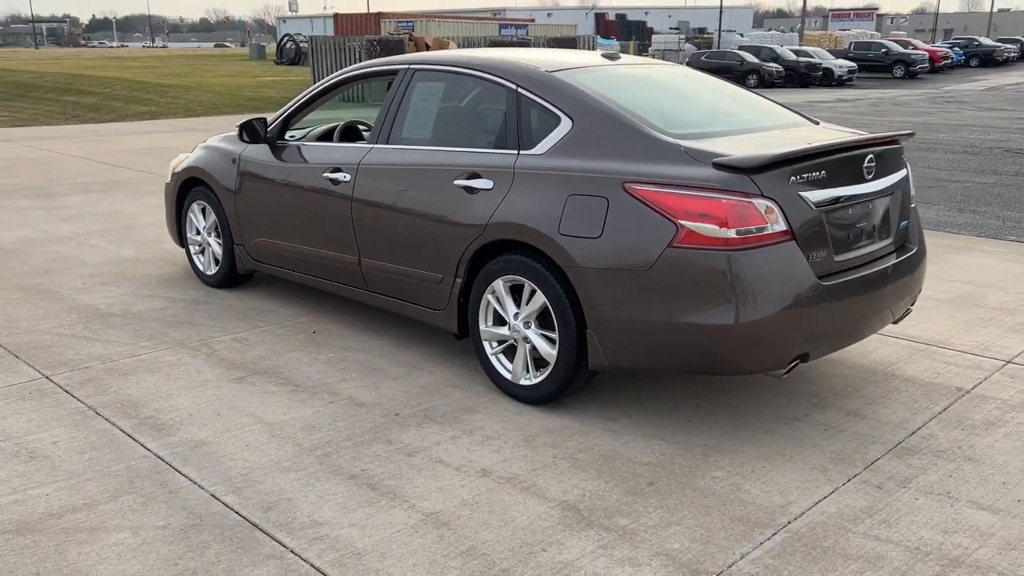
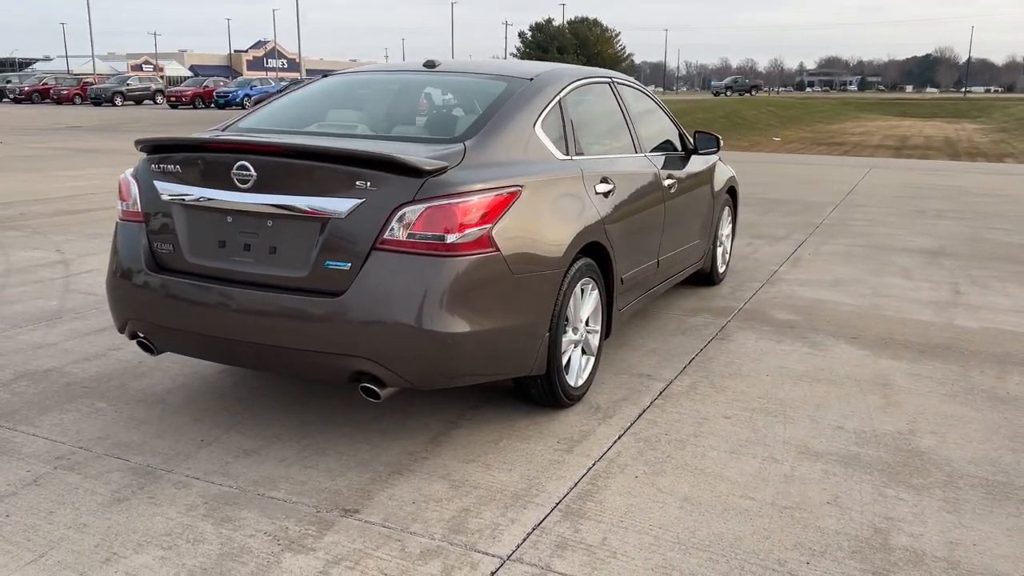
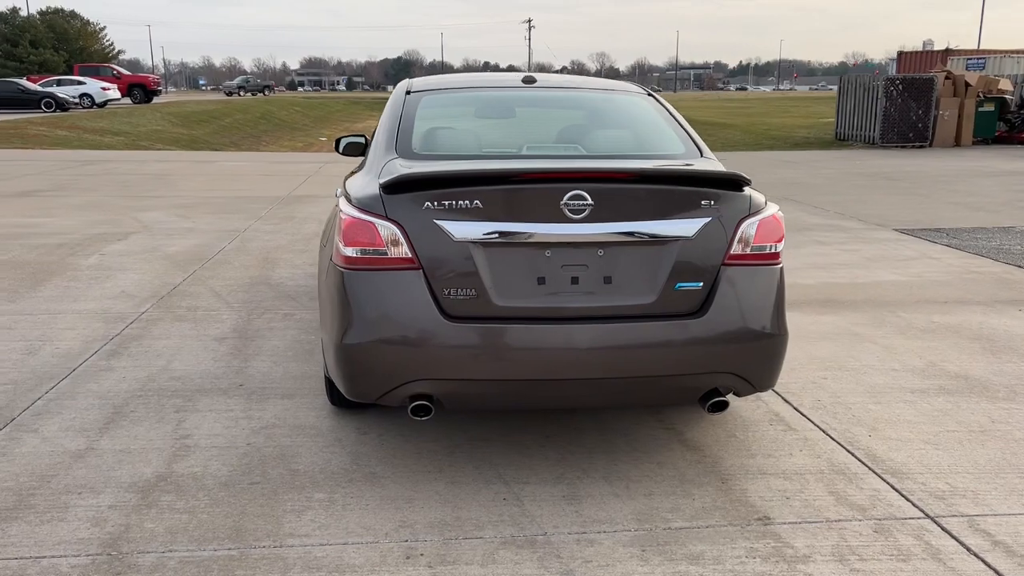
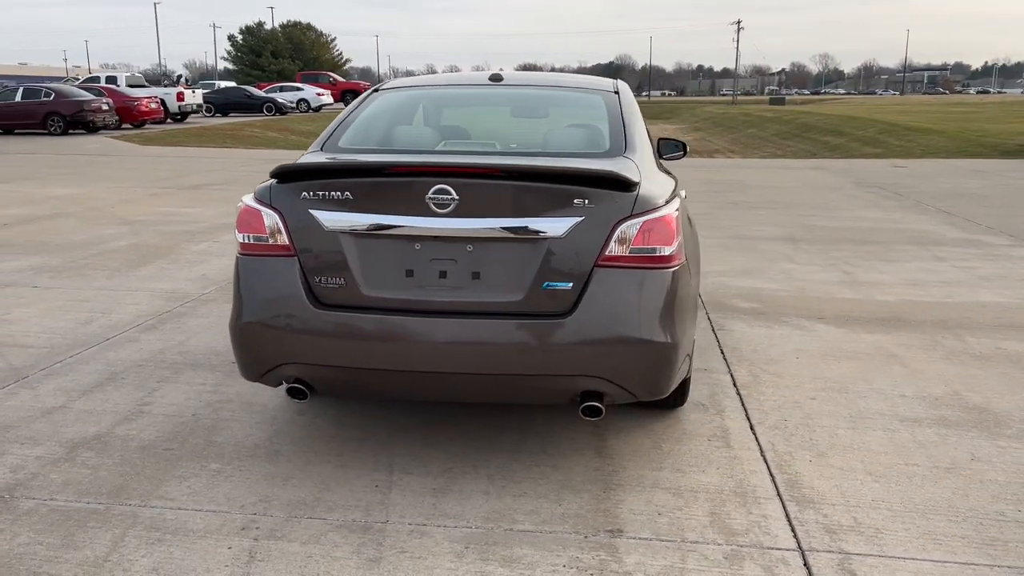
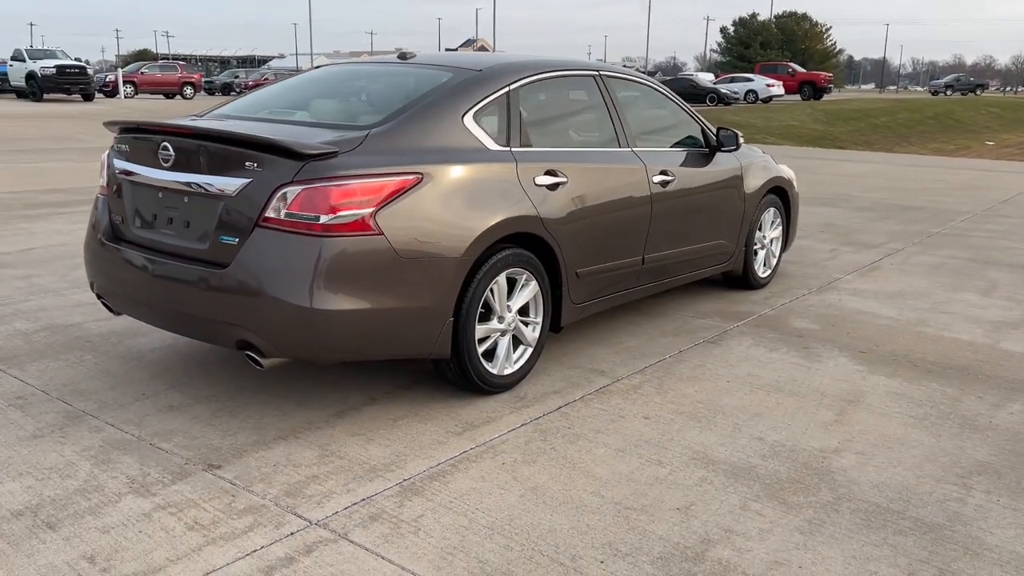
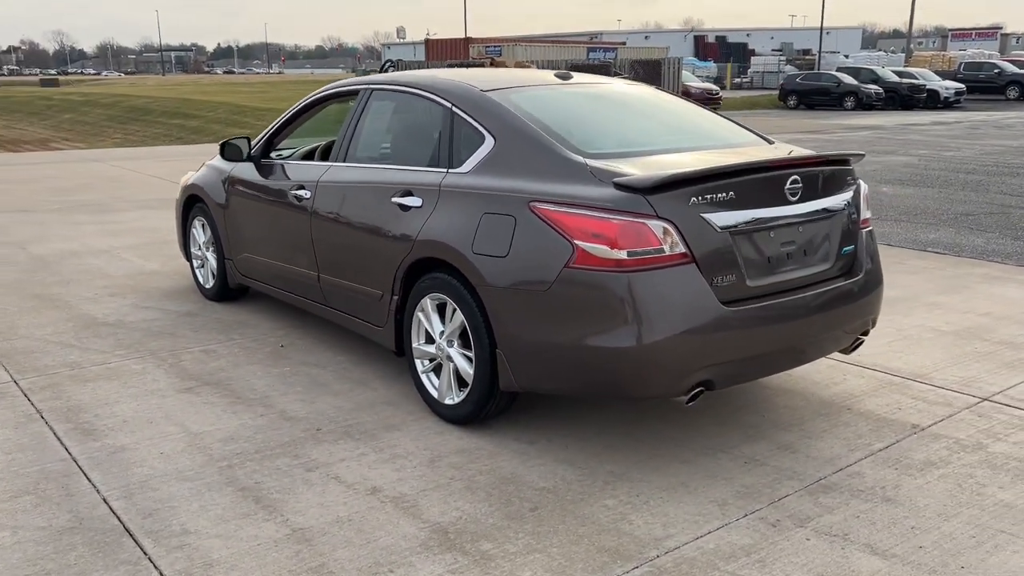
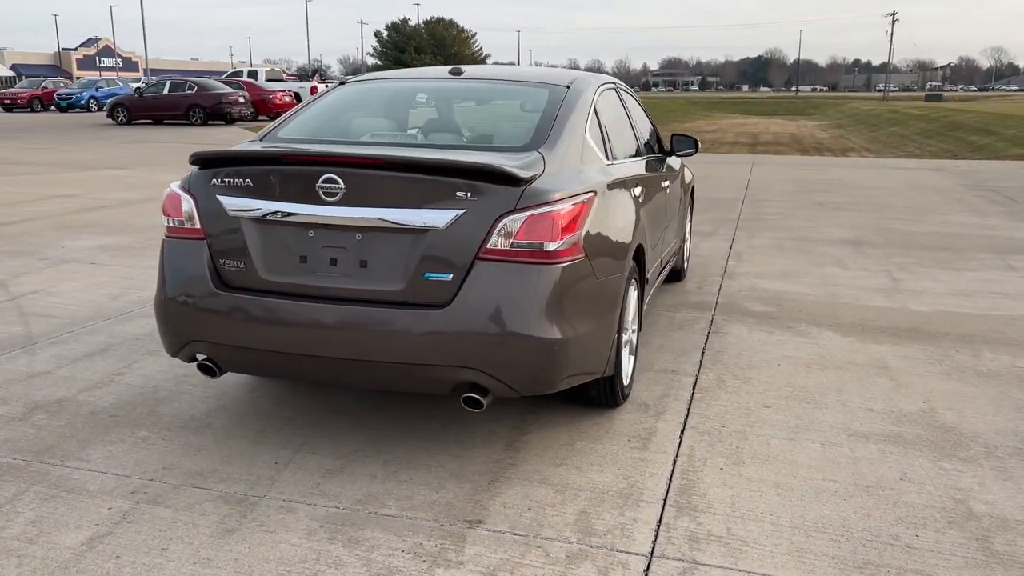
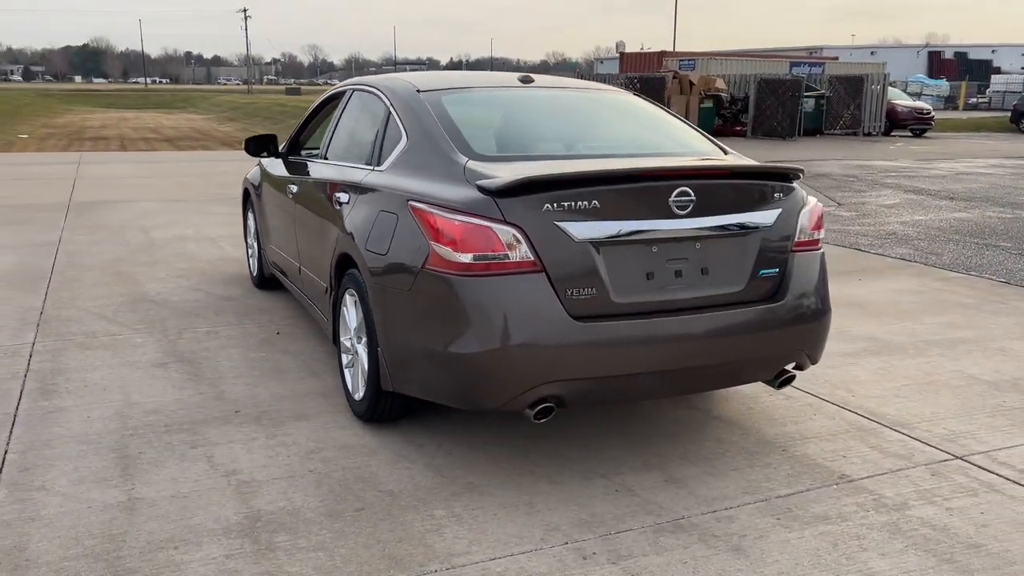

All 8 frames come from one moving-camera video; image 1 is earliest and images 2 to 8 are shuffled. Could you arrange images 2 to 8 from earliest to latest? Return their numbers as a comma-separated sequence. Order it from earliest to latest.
6, 8, 3, 4, 7, 2, 5
